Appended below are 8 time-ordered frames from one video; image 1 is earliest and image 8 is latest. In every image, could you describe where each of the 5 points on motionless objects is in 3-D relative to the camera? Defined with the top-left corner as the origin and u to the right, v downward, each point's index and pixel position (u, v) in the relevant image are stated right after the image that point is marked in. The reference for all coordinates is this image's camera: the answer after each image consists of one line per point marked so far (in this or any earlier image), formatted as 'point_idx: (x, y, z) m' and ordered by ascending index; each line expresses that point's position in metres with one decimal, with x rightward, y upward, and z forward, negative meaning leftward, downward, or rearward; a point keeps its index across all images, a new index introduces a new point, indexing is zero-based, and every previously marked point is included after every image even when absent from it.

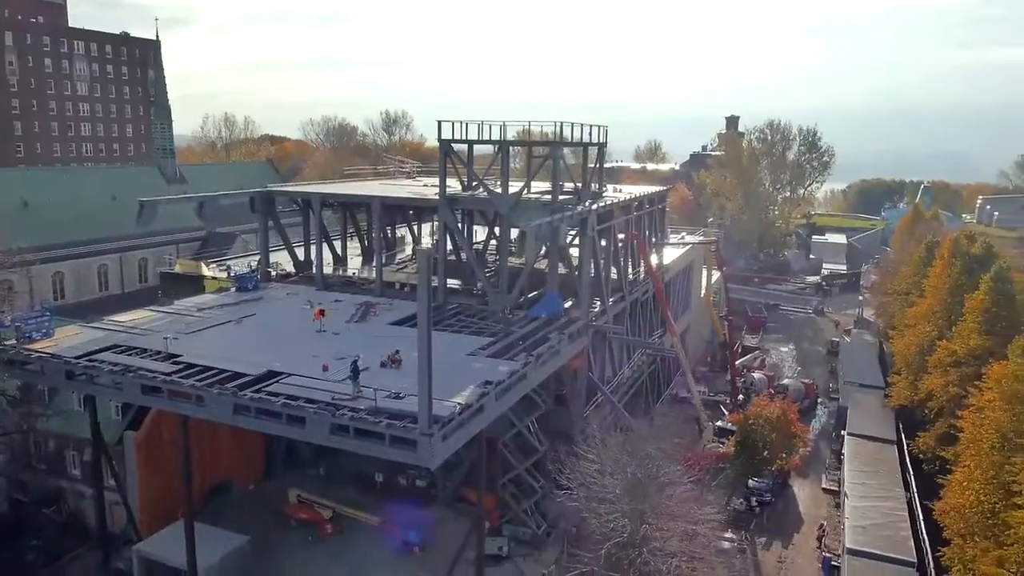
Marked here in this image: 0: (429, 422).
0: (-1.5, -2.4, +13.5) m
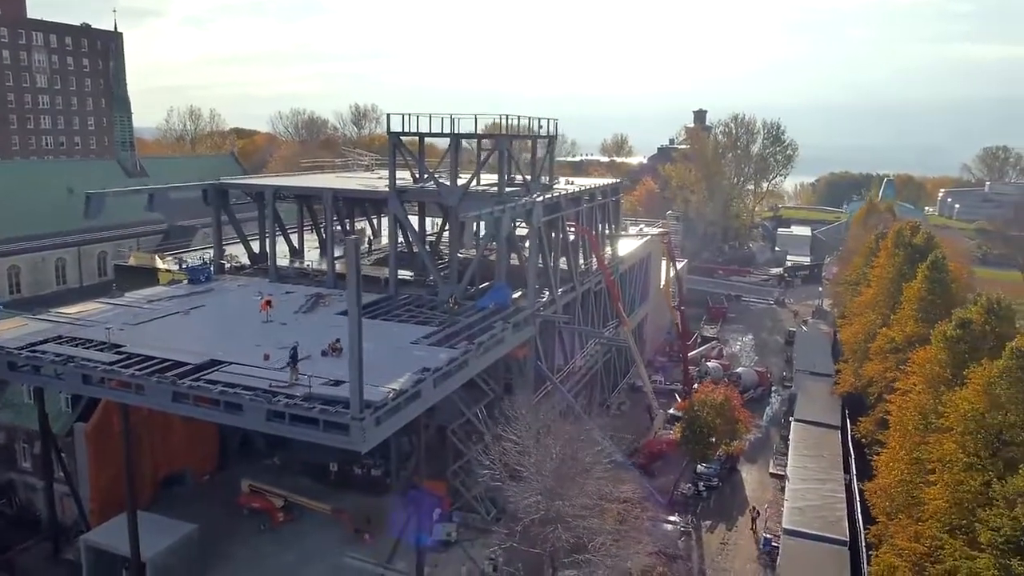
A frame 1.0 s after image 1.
0: (-2.7, -2.2, +13.8) m
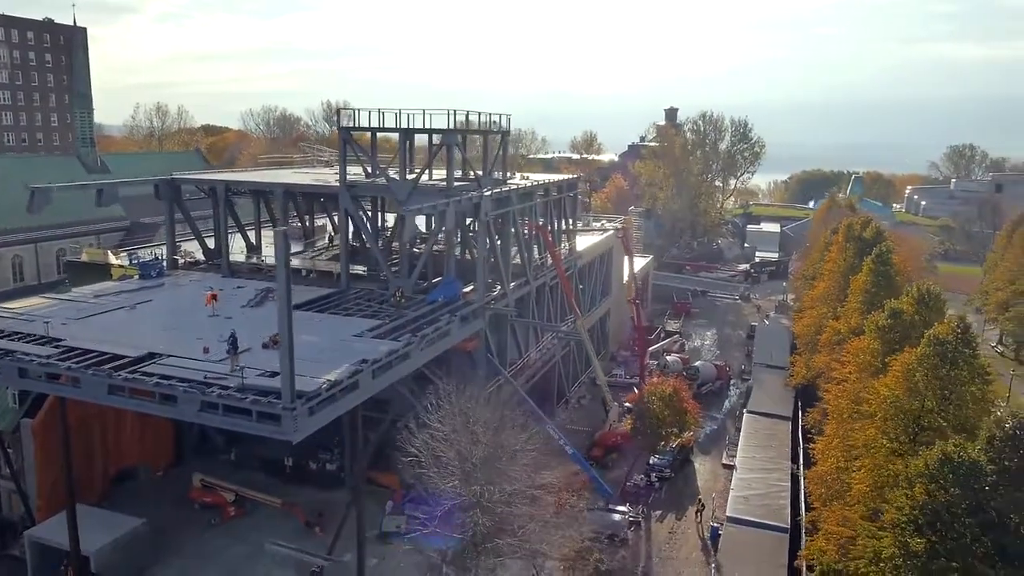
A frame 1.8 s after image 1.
0: (-4.0, -2.0, +13.9) m
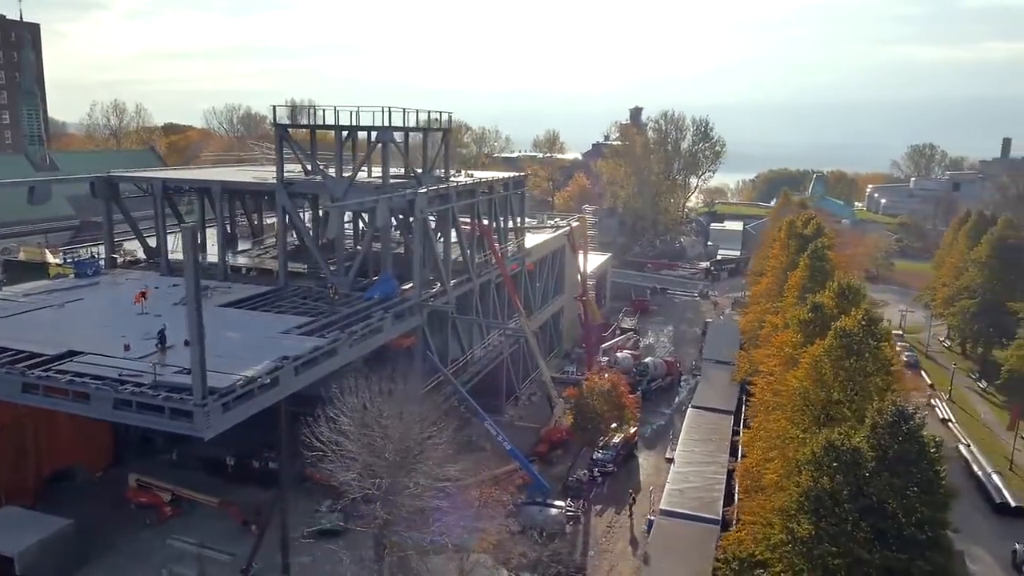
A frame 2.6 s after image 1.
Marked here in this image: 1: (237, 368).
0: (-5.6, -1.9, +13.9) m
1: (-5.7, -1.7, +15.9) m
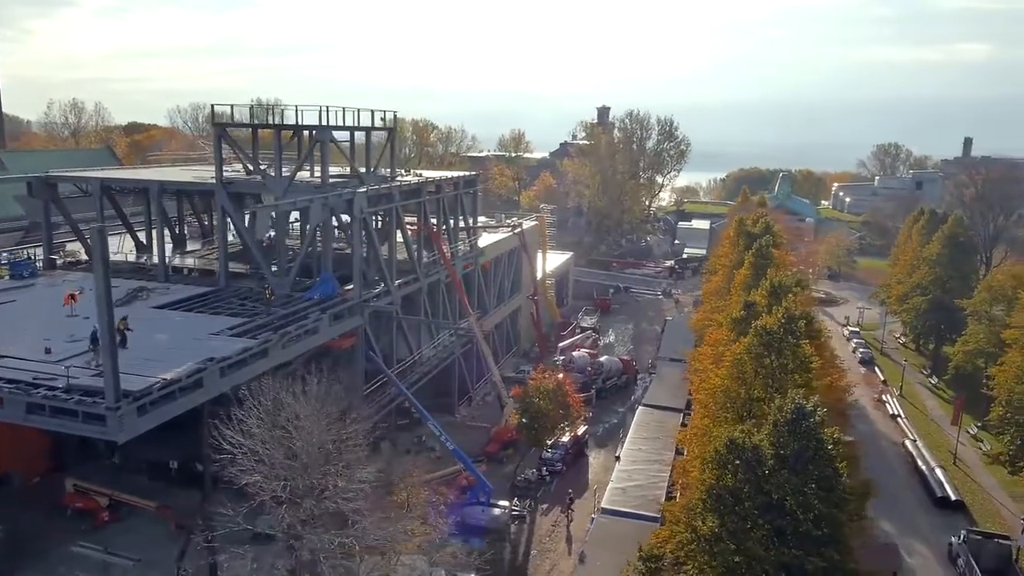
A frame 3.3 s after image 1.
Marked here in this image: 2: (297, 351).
0: (-7.0, -2.0, +13.7) m
1: (-7.2, -1.7, +15.7) m
2: (-5.3, -1.5, +19.0) m
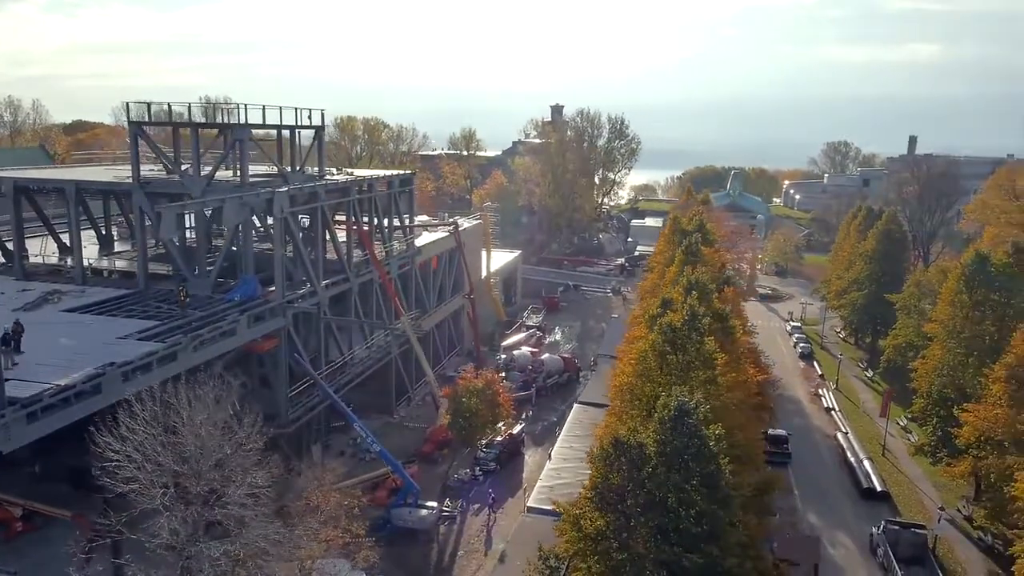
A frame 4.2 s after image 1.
0: (-8.8, -2.0, +13.2) m
1: (-9.1, -1.8, +15.2) m
2: (-7.3, -1.6, +18.6) m
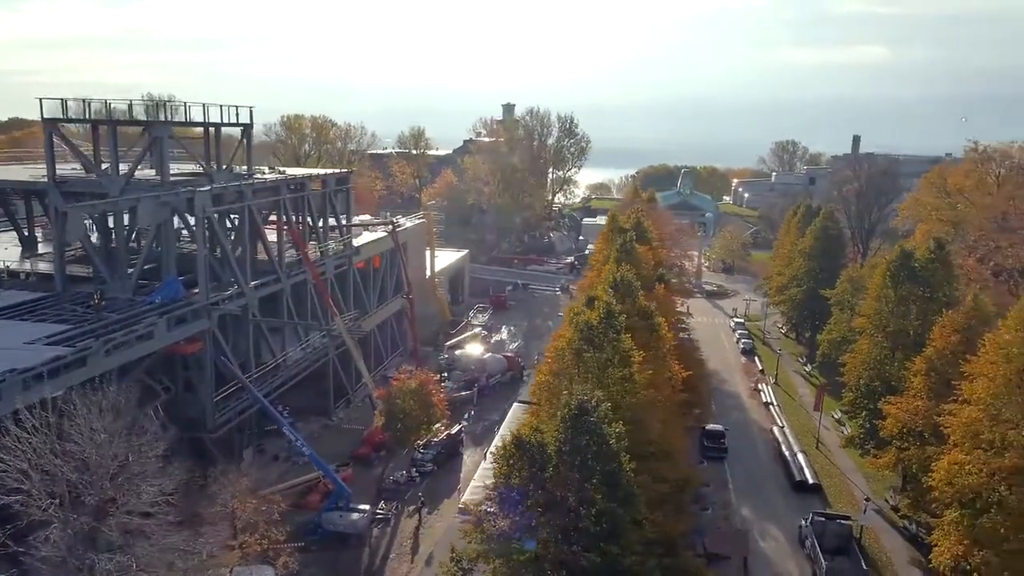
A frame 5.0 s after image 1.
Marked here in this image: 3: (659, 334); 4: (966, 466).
0: (-10.3, -2.1, +12.6) m
1: (-10.7, -1.8, +14.6) m
2: (-9.1, -1.6, +18.0) m
3: (+3.4, -1.1, +18.0) m
4: (+10.5, -4.1, +17.7) m
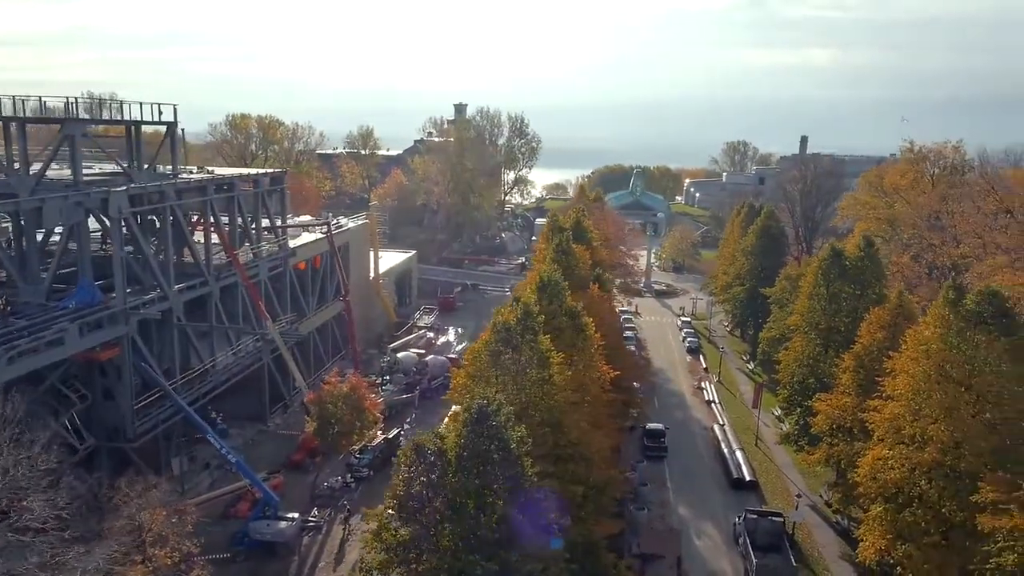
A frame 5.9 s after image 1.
0: (-11.7, -2.2, +11.7) m
1: (-12.2, -1.9, +13.7) m
2: (-10.8, -1.7, +17.2) m
3: (+1.7, -1.1, +17.9) m
4: (+8.8, -4.0, +17.9) m
